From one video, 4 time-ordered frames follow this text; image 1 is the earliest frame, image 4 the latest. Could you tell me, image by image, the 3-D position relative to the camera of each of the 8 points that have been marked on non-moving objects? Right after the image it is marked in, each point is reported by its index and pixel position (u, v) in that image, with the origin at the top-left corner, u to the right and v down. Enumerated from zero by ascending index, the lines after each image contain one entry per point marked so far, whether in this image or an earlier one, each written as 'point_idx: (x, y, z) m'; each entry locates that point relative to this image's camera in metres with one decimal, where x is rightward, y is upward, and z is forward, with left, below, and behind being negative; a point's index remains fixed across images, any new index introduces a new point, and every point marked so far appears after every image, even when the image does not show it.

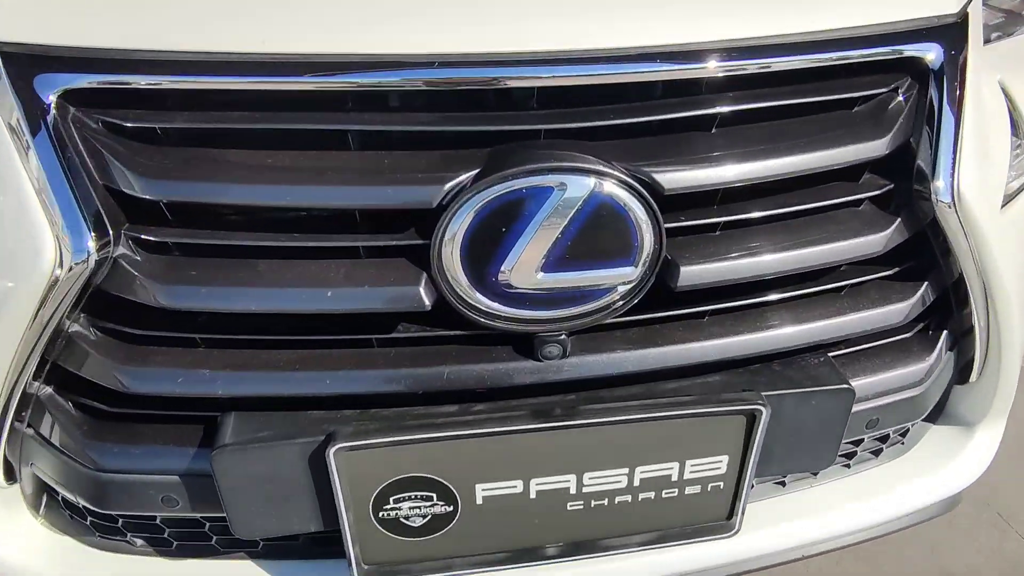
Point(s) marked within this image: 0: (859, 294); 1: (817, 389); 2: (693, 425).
0: (+0.3, 0.0, +0.6) m
1: (+0.3, -0.1, +0.5) m
2: (+0.2, -0.1, +0.5) m
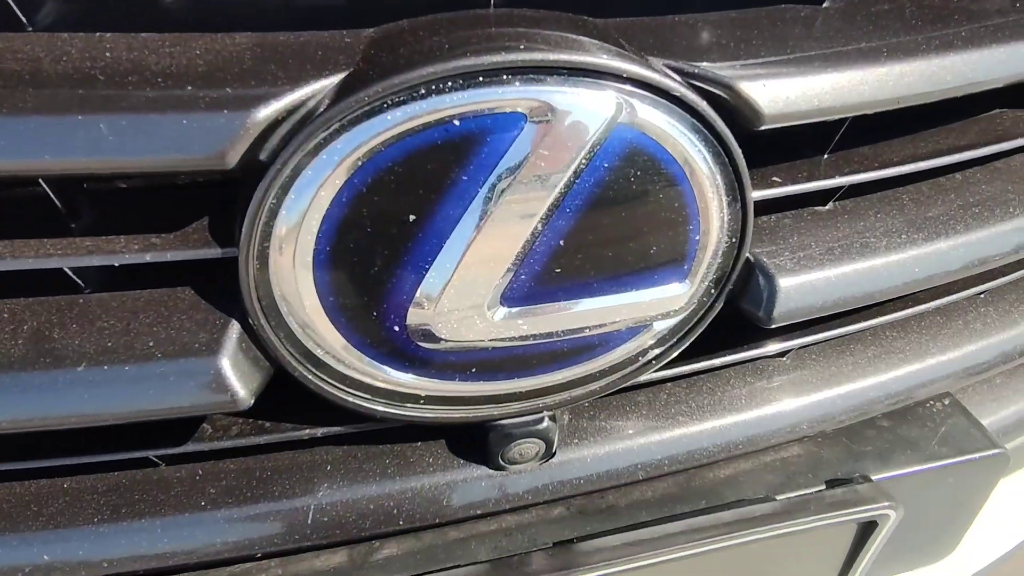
0: (+0.3, 0.0, +0.4) m
1: (+0.2, -0.1, +0.3) m
2: (+0.1, -0.1, +0.3) m
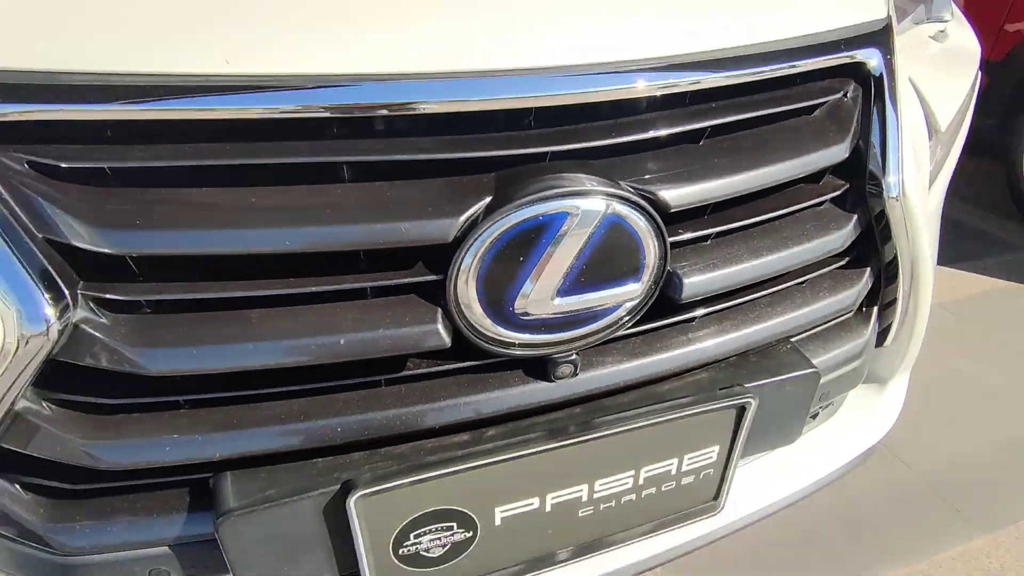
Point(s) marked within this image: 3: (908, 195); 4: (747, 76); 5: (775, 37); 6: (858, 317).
0: (+0.3, 0.0, +0.6) m
1: (+0.3, -0.1, +0.6) m
2: (+0.2, -0.1, +0.5) m
3: (+0.4, +0.1, +0.6) m
4: (+0.2, +0.2, +0.5) m
5: (+0.3, +0.2, +0.5) m
6: (+0.4, 0.0, +0.7) m
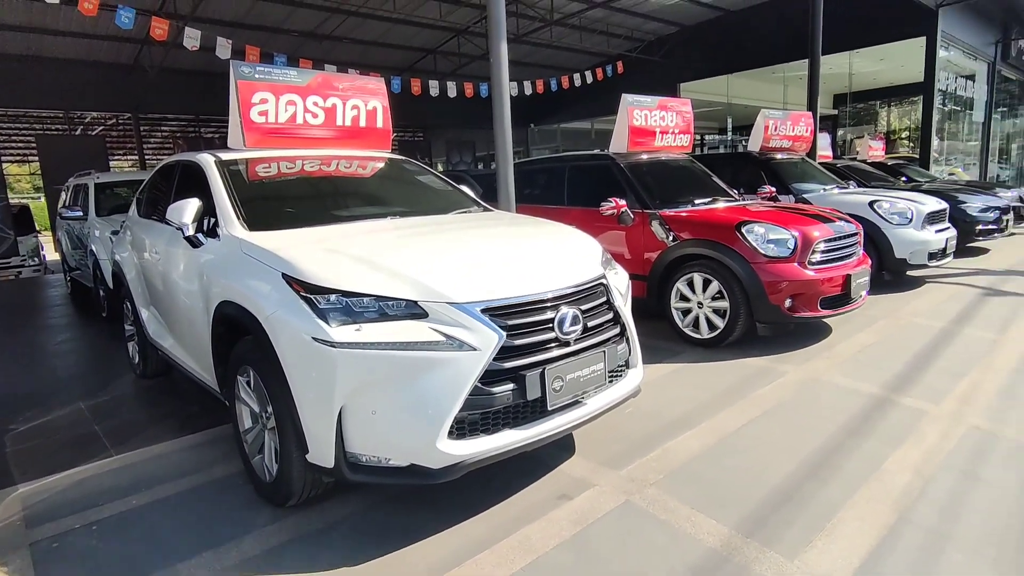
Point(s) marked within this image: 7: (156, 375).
0: (+0.5, -0.2, +2.7) m
1: (+0.4, -0.3, +2.6) m
2: (+0.4, -0.3, +2.6) m
3: (+0.5, -0.1, +2.8) m
4: (+0.3, 0.0, +2.7) m
5: (+0.3, 0.0, +2.7) m
6: (+0.5, -0.2, +2.8) m
7: (-2.8, -0.7, +4.6) m
